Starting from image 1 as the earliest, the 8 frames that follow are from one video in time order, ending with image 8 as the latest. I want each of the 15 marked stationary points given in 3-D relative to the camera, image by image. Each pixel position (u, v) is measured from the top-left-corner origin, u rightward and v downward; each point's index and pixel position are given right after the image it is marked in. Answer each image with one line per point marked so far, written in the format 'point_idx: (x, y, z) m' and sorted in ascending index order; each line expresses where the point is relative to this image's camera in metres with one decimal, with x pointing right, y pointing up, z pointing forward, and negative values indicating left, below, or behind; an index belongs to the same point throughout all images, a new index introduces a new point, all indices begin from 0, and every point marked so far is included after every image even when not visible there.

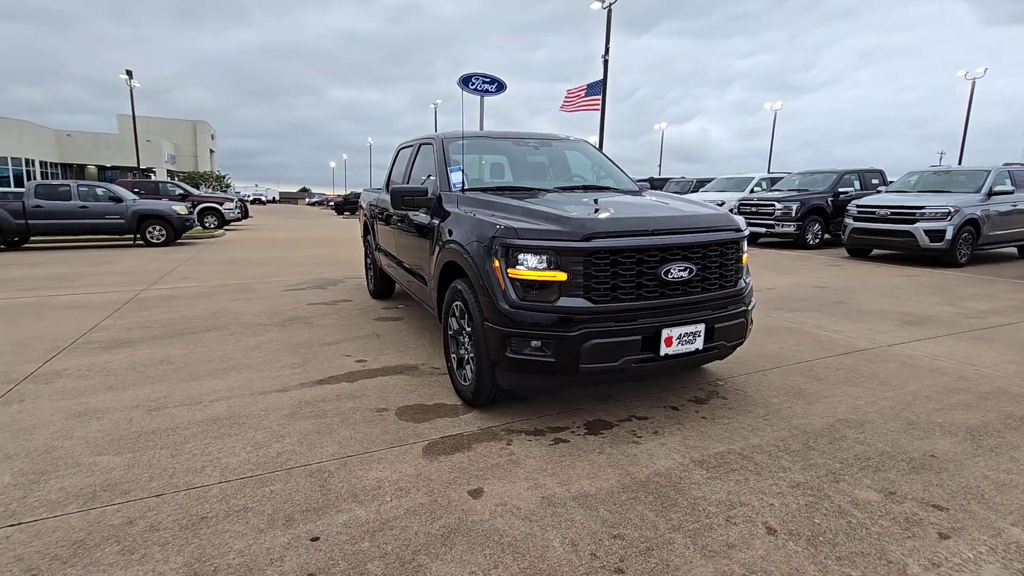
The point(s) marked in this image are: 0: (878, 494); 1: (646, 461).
0: (+1.8, -1.0, +2.5) m
1: (+0.7, -1.0, +2.8) m
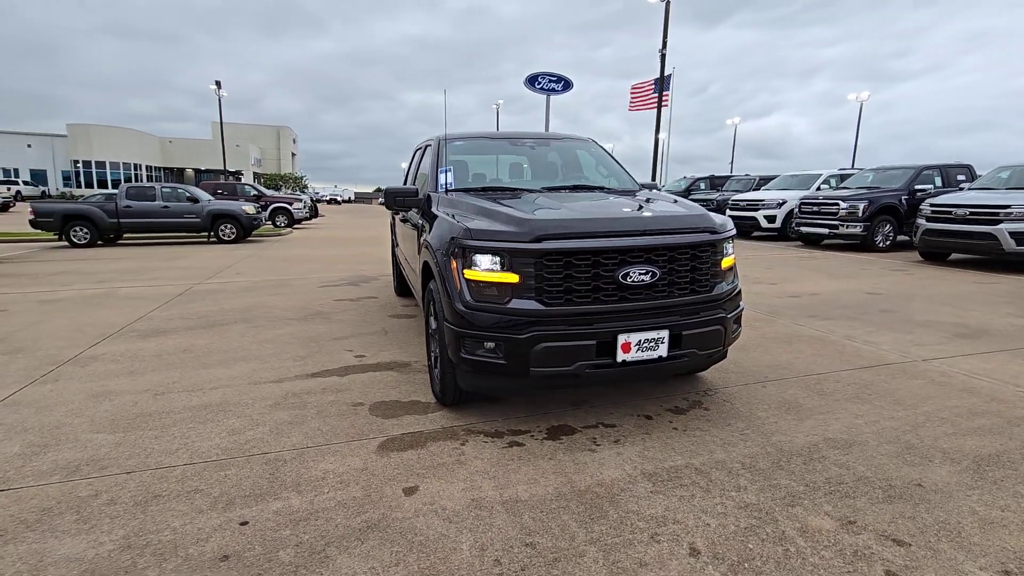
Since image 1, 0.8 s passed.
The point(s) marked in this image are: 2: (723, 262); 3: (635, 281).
0: (+1.4, -1.1, +2.3) m
1: (+0.4, -1.0, +2.7) m
2: (+1.3, +0.2, +3.2) m
3: (+0.7, 0.0, +2.9) m
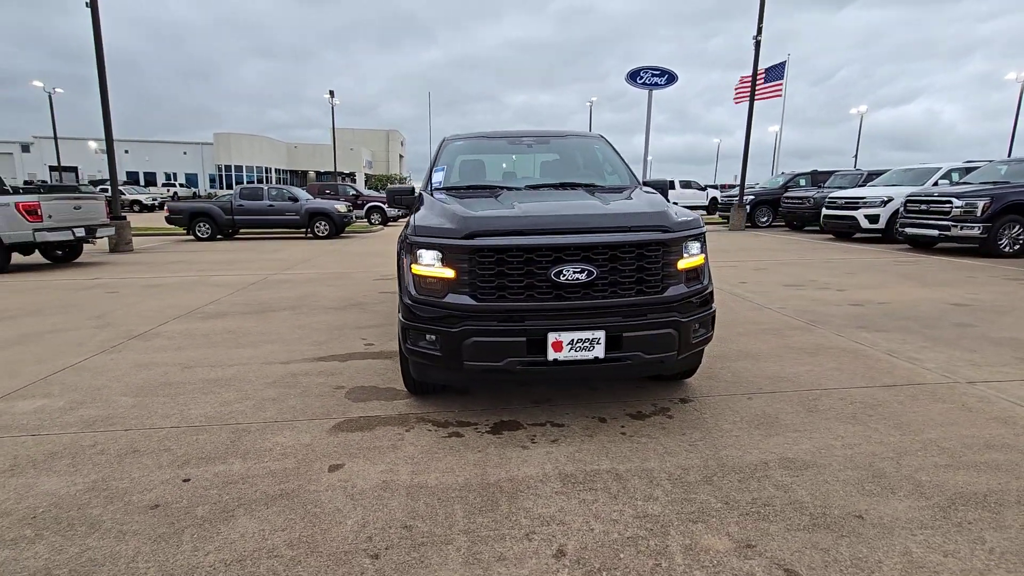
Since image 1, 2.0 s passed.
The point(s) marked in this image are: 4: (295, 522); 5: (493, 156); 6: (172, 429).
0: (+0.9, -1.1, +2.1) m
1: (0.0, -1.0, +2.8) m
2: (+1.0, +0.2, +3.1) m
3: (+0.3, 0.0, +2.9) m
4: (-1.0, -1.1, +2.3) m
5: (-0.3, +1.2, +4.7) m
6: (-2.1, -0.9, +3.2) m
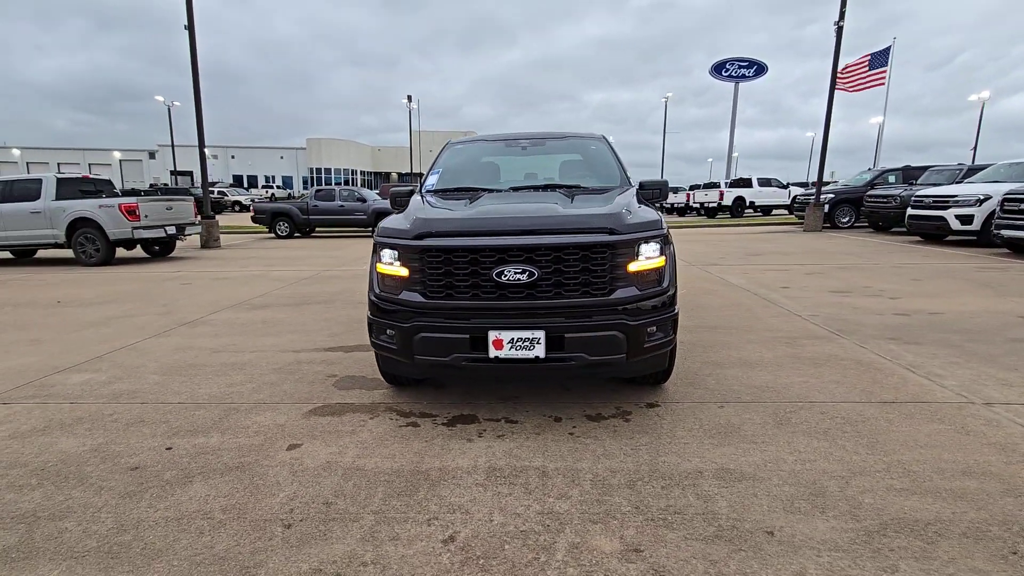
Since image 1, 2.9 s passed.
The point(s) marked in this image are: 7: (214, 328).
0: (+0.4, -1.1, +2.1) m
1: (-0.4, -0.9, +2.9) m
2: (+0.7, +0.1, +3.0) m
3: (0.0, 0.0, +2.9) m
4: (-1.4, -1.0, +2.6) m
5: (-0.4, +1.2, +4.9) m
6: (-2.4, -0.8, +3.7) m
7: (-3.4, -0.5, +5.9) m
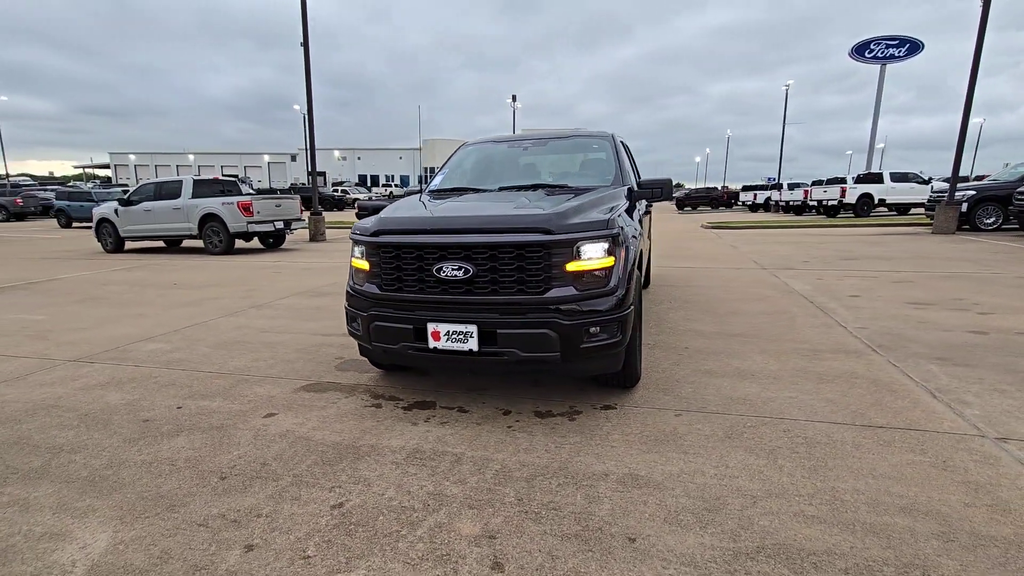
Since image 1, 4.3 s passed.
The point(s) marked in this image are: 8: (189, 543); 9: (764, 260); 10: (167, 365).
0: (-0.2, -1.1, +2.3) m
1: (-0.8, -0.9, +3.2) m
2: (+0.3, +0.1, +3.1) m
3: (-0.4, +0.1, +3.1) m
4: (-1.8, -0.9, +3.1) m
5: (-0.3, +1.2, +5.1) m
6: (-2.6, -0.7, +4.4) m
7: (-3.1, -0.3, +6.7) m
8: (-1.4, -1.1, +2.2) m
9: (+5.2, +0.6, +10.6) m
10: (-3.1, -0.7, +4.6) m
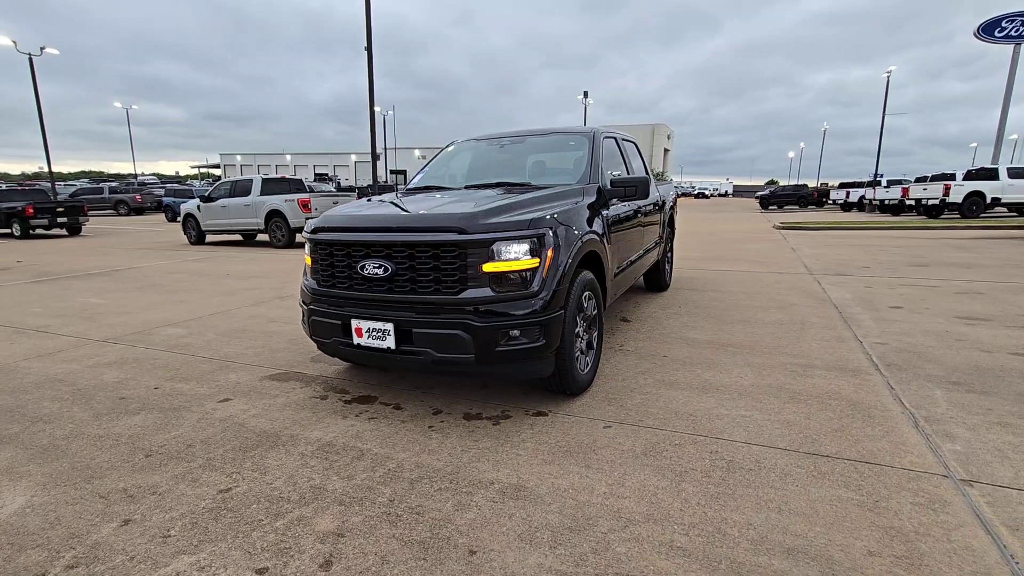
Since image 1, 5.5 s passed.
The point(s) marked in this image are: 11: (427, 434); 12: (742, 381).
0: (-0.8, -1.1, +2.3) m
1: (-1.3, -0.9, +3.3) m
2: (-0.2, +0.1, +3.0) m
3: (-0.9, +0.1, +3.2) m
4: (-2.3, -0.9, +3.4) m
5: (-0.4, +1.3, +5.0) m
6: (-2.9, -0.6, +4.7) m
7: (-3.0, -0.2, +7.1) m
8: (-2.0, -1.1, +2.4) m
9: (+5.8, +0.5, +9.7) m
10: (-3.3, -0.6, +5.0) m
11: (-0.5, -0.9, +3.1) m
12: (+1.7, -0.7, +3.8) m
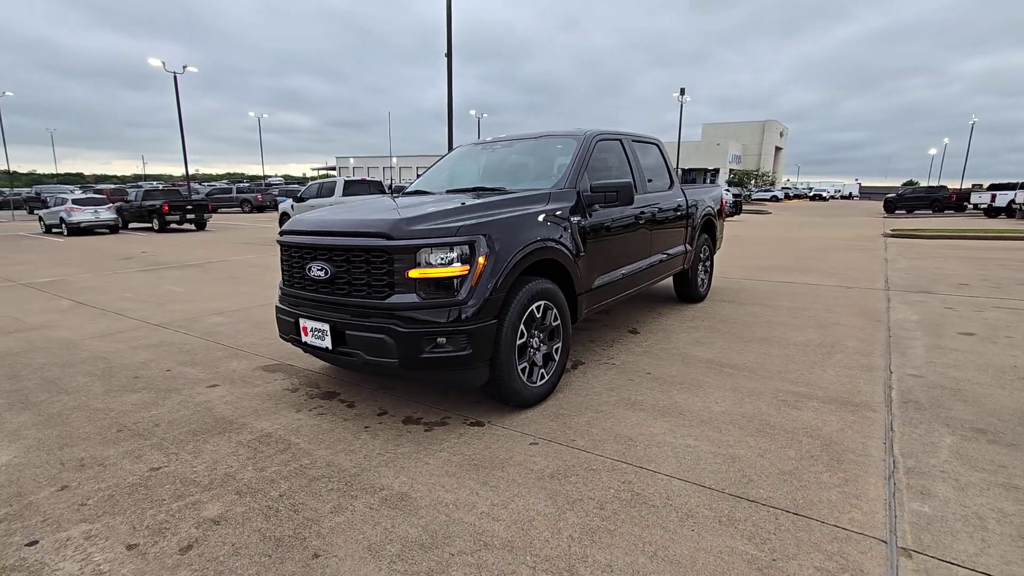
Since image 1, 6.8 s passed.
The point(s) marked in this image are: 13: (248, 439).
0: (-1.4, -1.1, +2.4) m
1: (-1.7, -0.9, +3.5) m
2: (-0.6, +0.1, +3.0) m
3: (-1.3, +0.1, +3.3) m
4: (-2.7, -0.8, +3.8) m
5: (-0.4, +1.2, +5.1) m
6: (-3.0, -0.6, +5.2) m
7: (-2.6, -0.1, +7.6) m
8: (-2.6, -1.0, +2.8) m
9: (+6.5, +0.2, +8.5) m
10: (-3.4, -0.5, +5.6) m
11: (-0.9, -0.9, +3.2) m
12: (+1.4, -0.8, +3.5) m
13: (-1.6, -0.9, +3.2) m
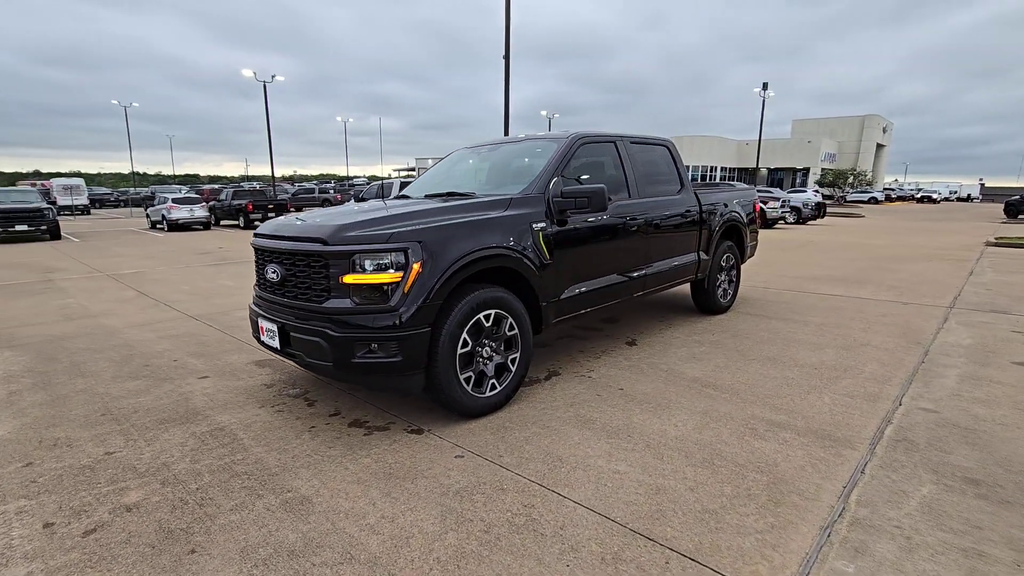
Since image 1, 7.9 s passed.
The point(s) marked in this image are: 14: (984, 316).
0: (-1.9, -1.1, +2.6) m
1: (-2.0, -0.9, +3.7) m
2: (-1.0, +0.1, +3.0) m
3: (-1.6, +0.1, +3.4) m
4: (-3.0, -0.8, +4.1) m
5: (-0.5, +1.2, +5.1) m
6: (-3.0, -0.5, +5.6) m
7: (-2.3, -0.1, +7.9) m
8: (-3.0, -1.0, +3.1) m
9: (+6.8, -0.1, +7.4) m
10: (-3.4, -0.5, +6.0) m
11: (-1.3, -0.9, +3.3) m
12: (+1.0, -0.9, +3.2) m
13: (-2.0, -0.9, +3.3) m
14: (+5.6, -0.3, +6.1) m
